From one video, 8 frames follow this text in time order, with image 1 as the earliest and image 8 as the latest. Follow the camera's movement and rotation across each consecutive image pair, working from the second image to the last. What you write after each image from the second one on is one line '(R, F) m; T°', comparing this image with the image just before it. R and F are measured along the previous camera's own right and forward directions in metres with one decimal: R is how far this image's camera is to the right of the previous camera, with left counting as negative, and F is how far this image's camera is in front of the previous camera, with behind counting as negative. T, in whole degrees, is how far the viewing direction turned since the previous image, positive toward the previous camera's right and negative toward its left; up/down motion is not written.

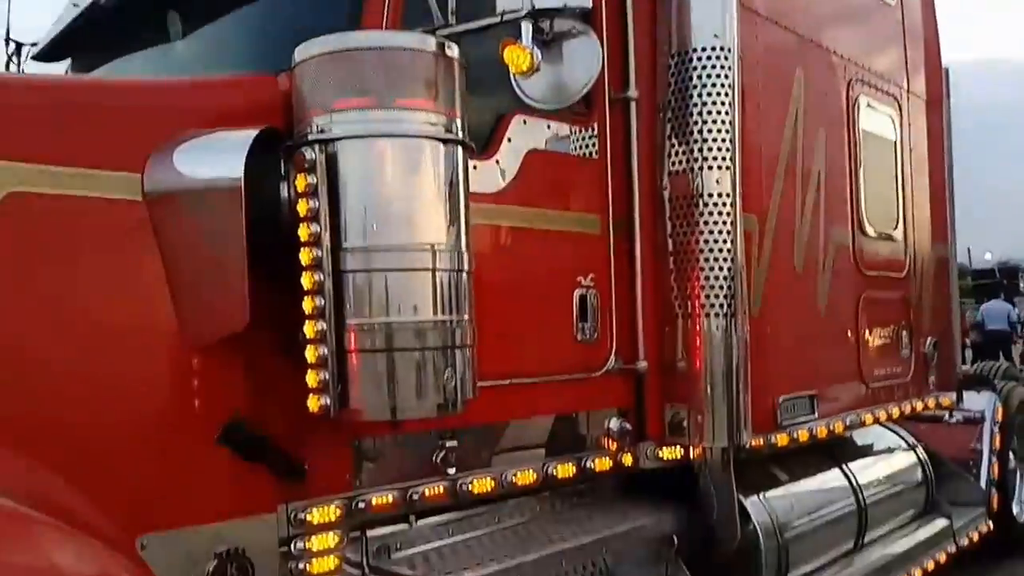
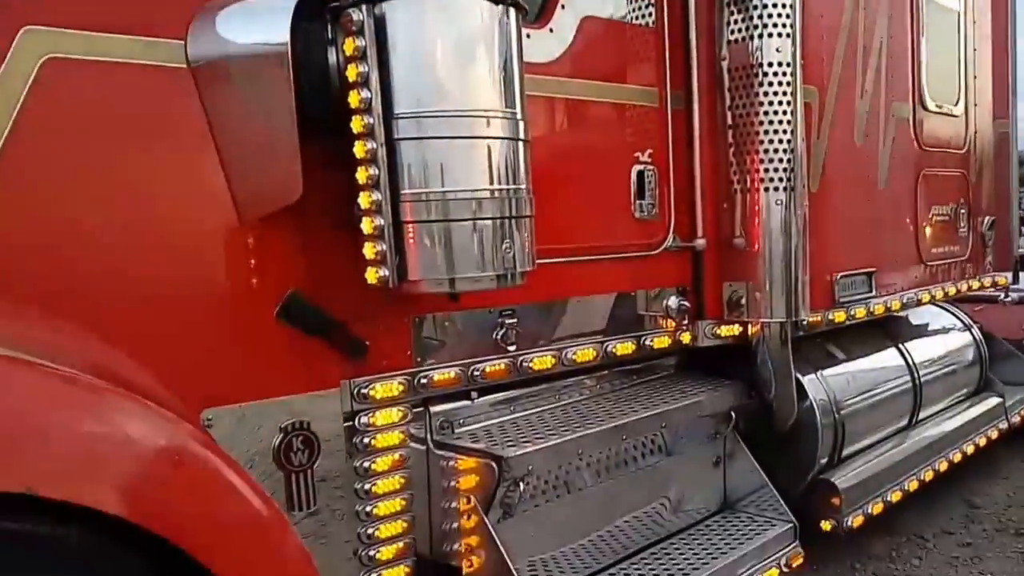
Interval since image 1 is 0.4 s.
(0.0, +0.1) m; -3°
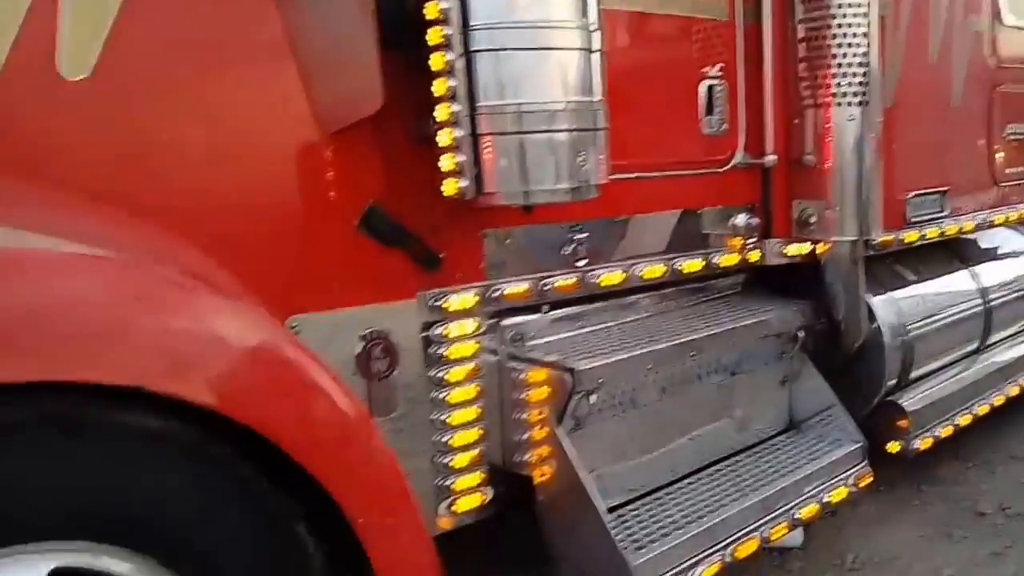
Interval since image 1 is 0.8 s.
(0.0, 0.0) m; -3°
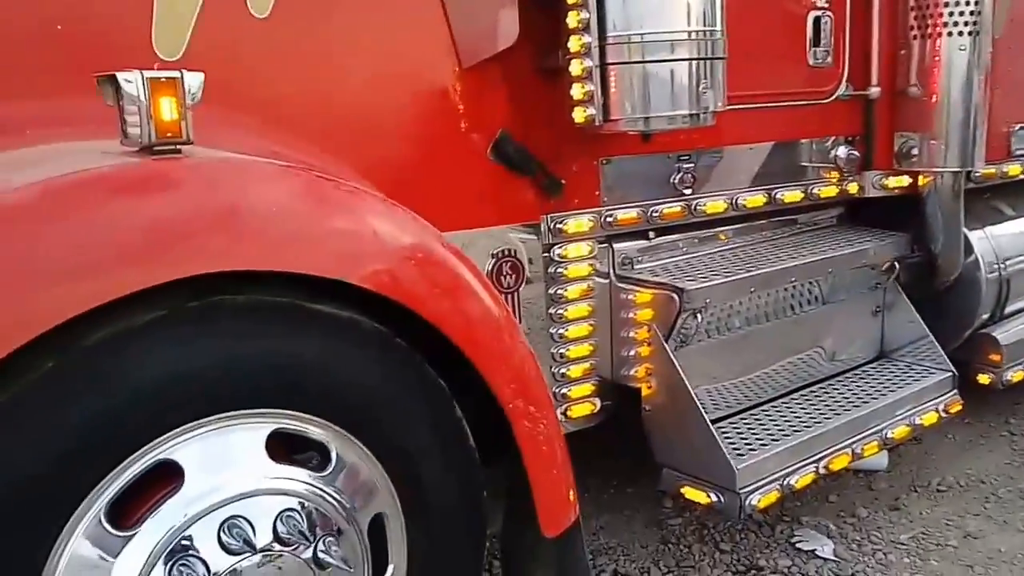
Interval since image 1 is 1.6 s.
(-0.1, -0.2) m; -4°
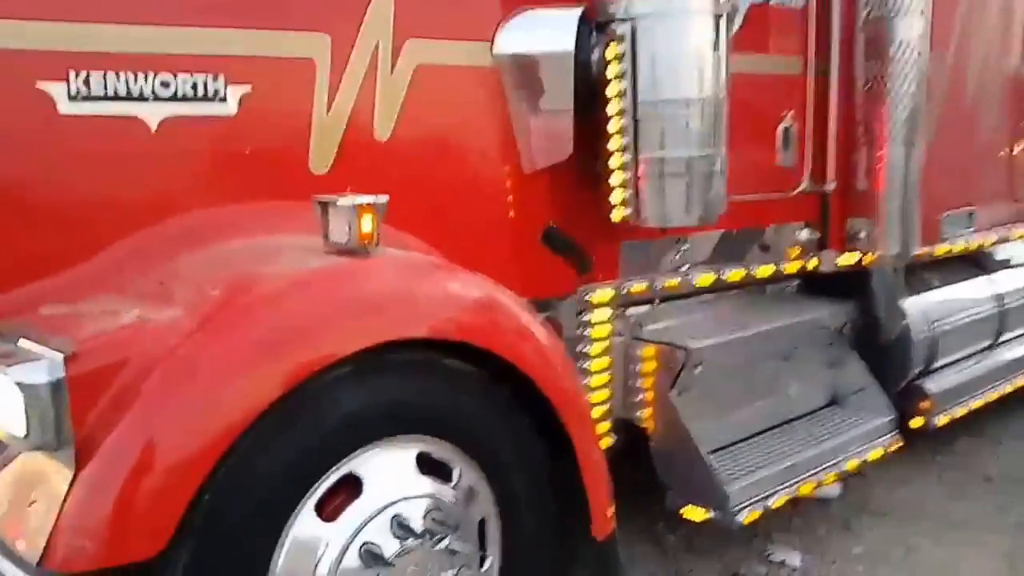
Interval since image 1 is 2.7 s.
(-0.3, -0.6) m; +3°
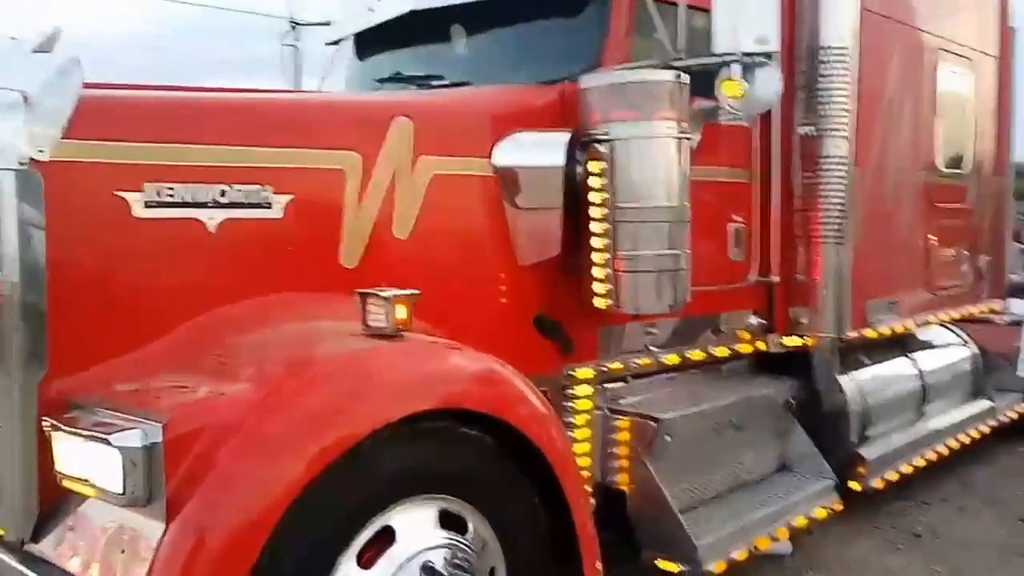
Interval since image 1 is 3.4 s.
(-0.2, -0.4) m; +4°
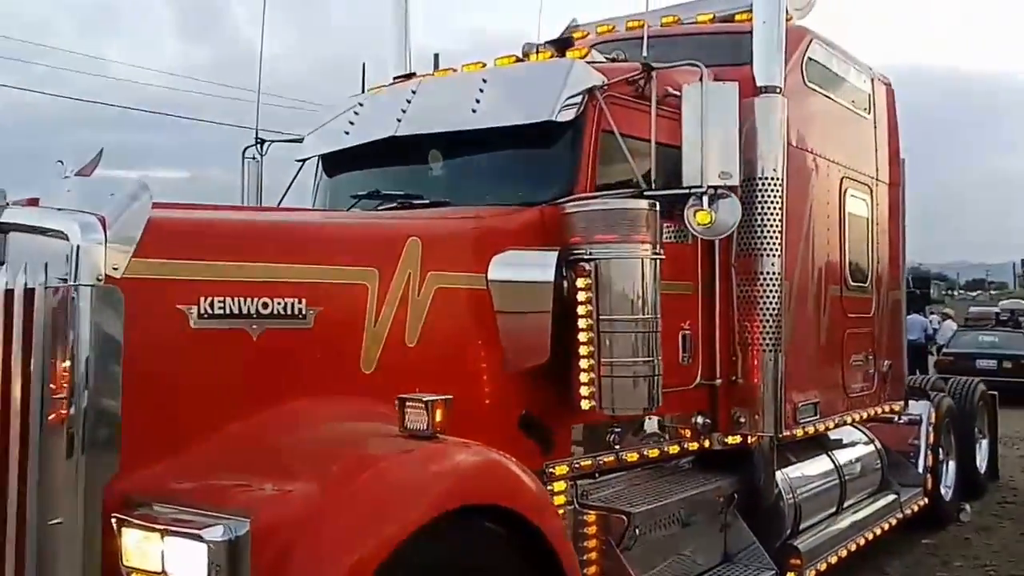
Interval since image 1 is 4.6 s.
(-0.4, -0.3) m; +7°
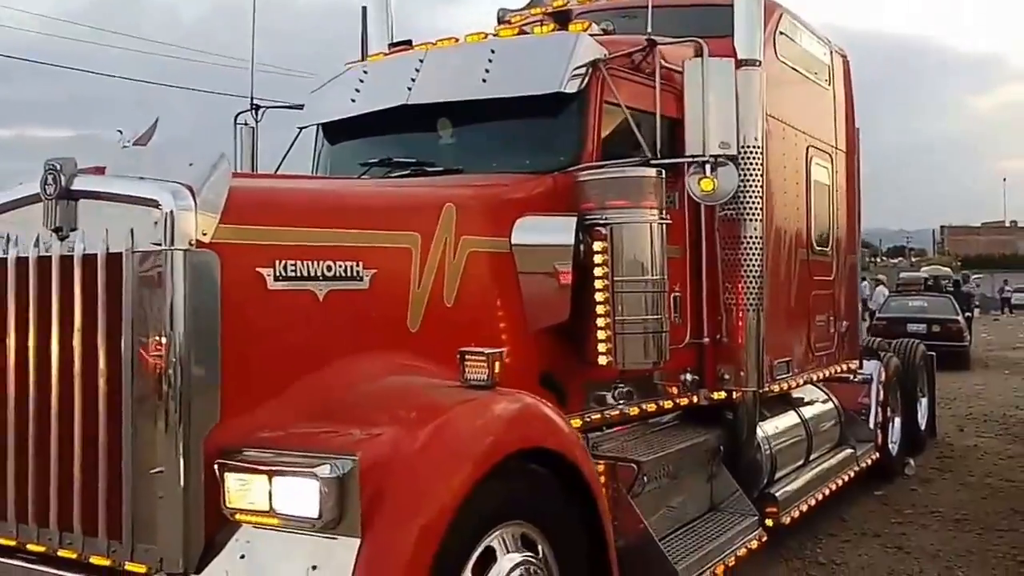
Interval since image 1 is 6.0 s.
(-0.3, -0.2) m; +4°
